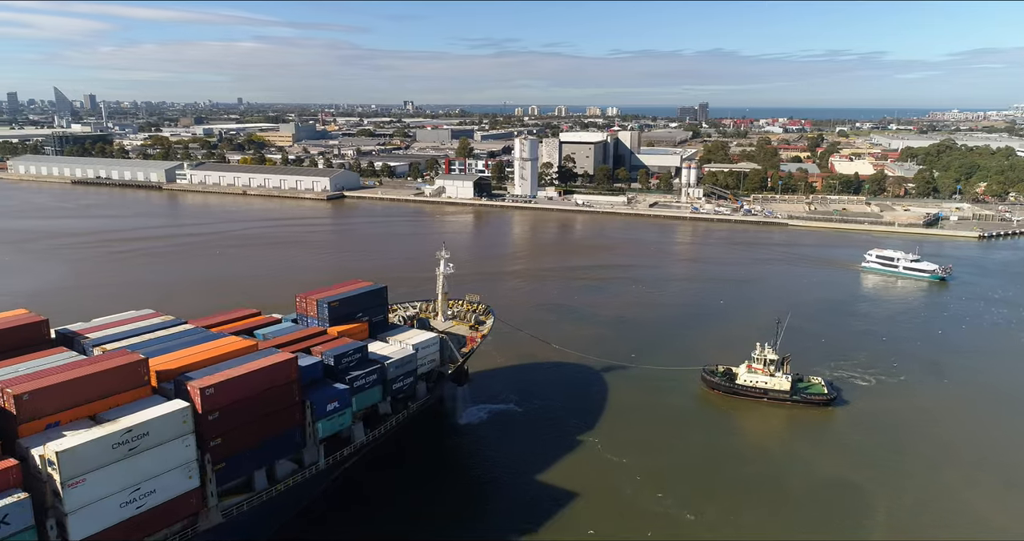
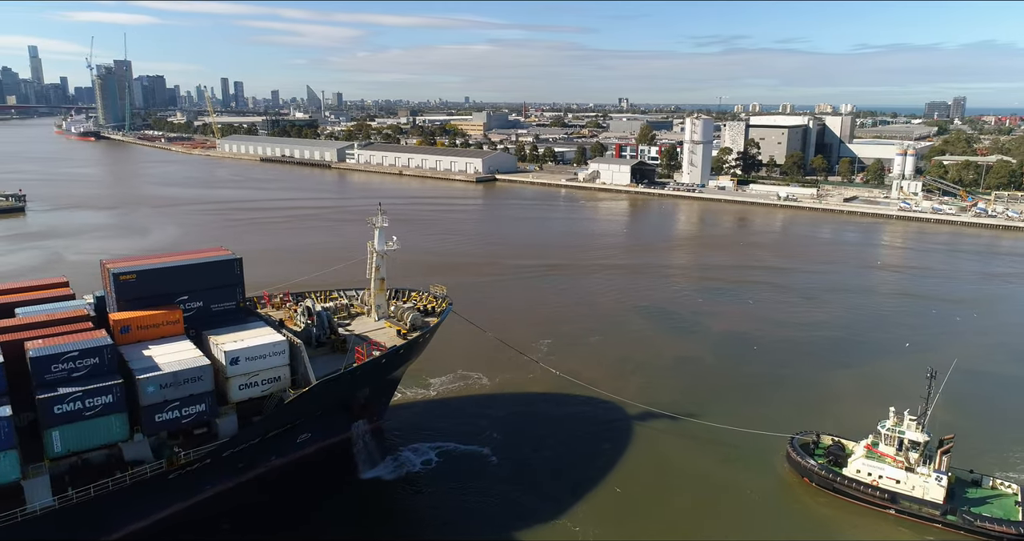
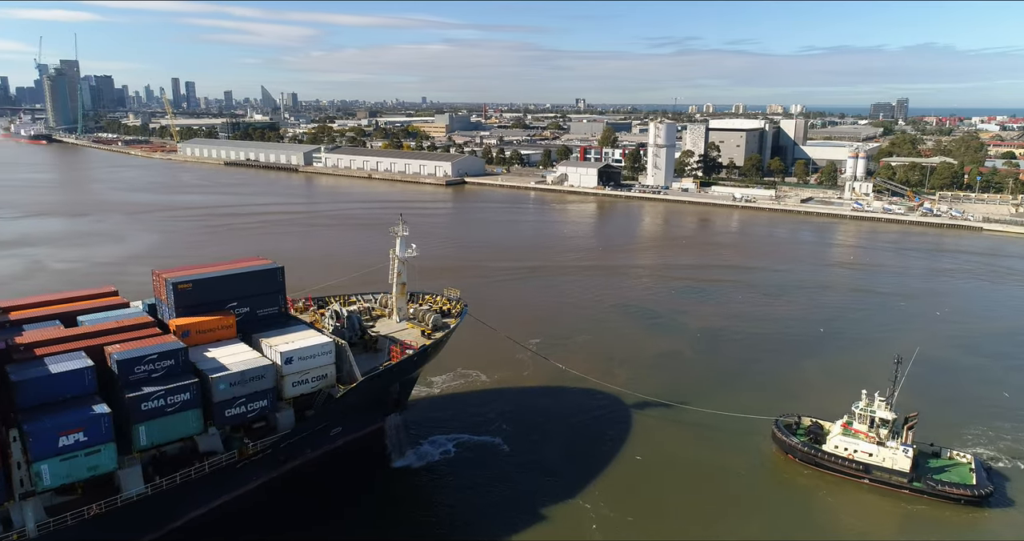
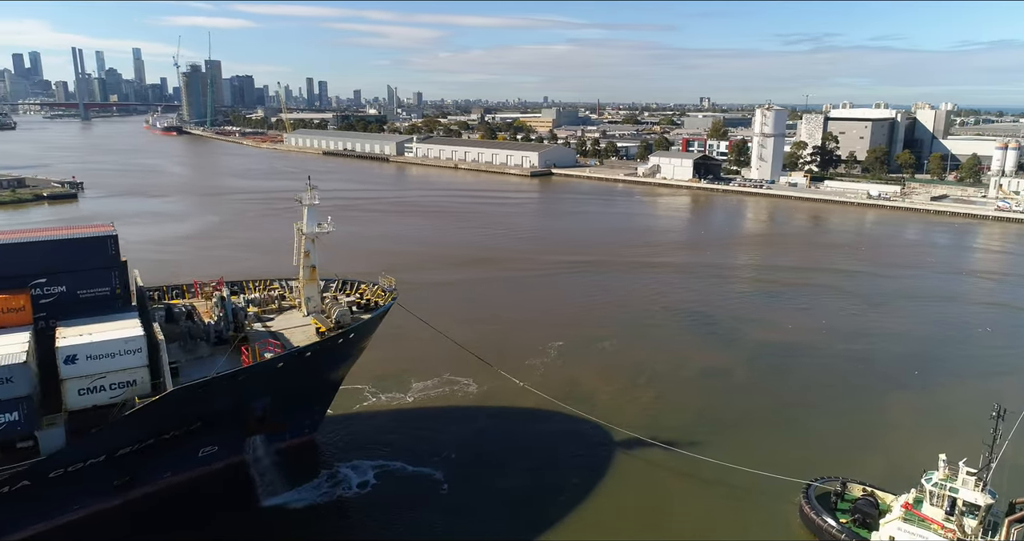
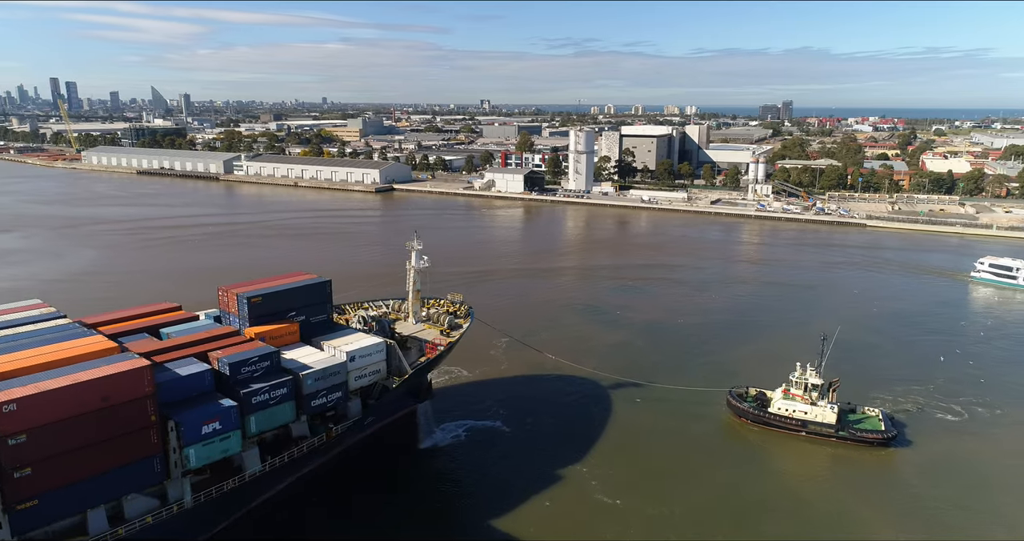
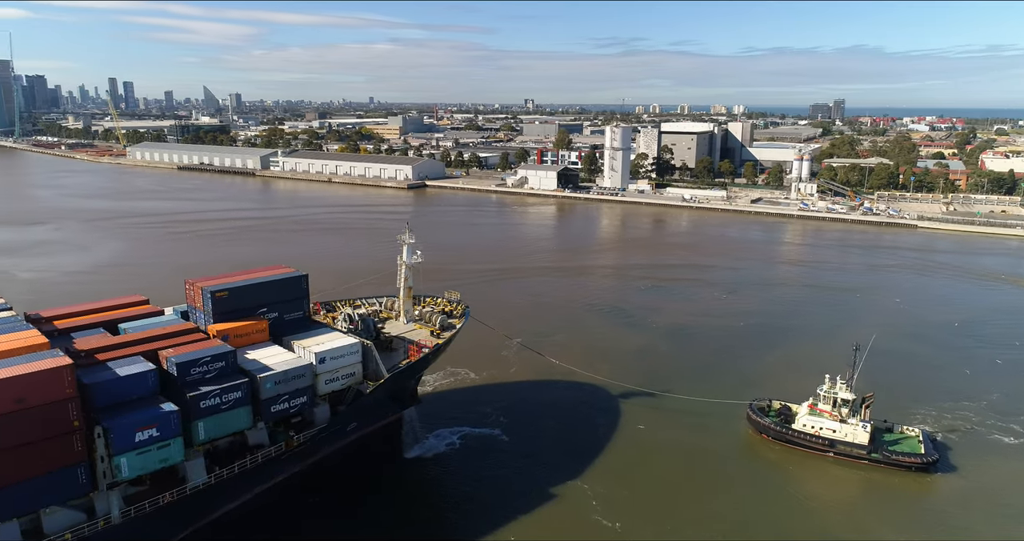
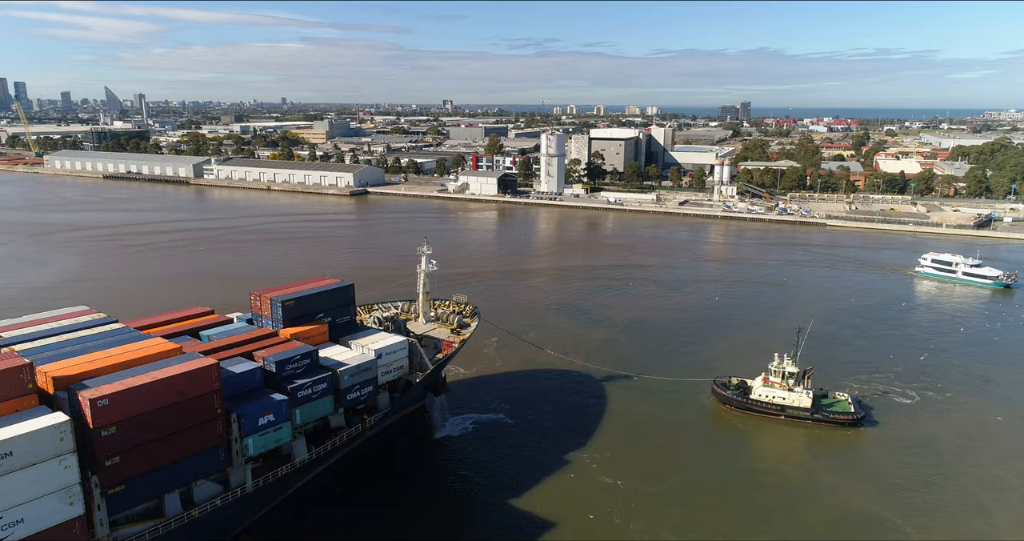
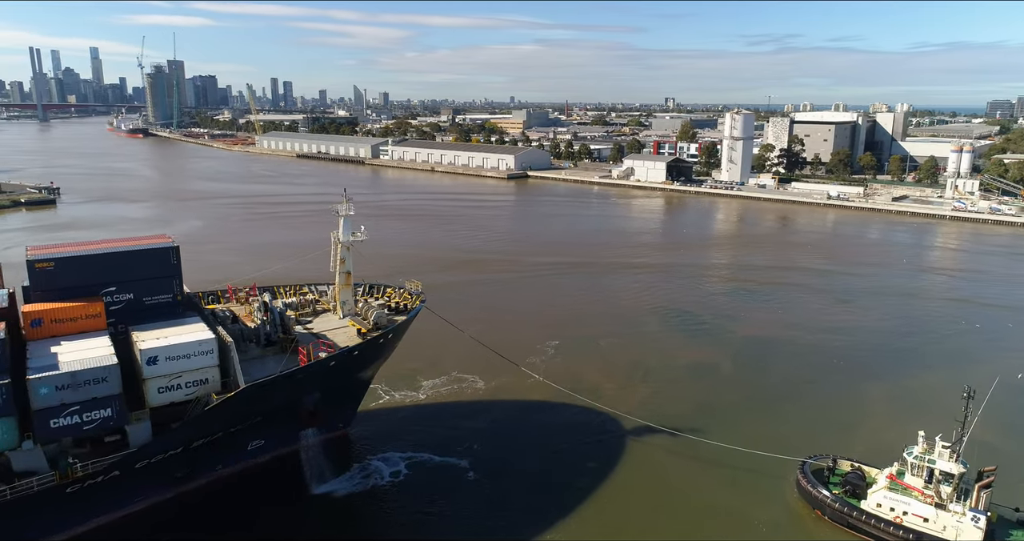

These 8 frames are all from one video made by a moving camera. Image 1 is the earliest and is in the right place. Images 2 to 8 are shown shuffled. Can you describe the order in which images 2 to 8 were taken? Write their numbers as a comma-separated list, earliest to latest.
7, 5, 6, 3, 2, 8, 4
